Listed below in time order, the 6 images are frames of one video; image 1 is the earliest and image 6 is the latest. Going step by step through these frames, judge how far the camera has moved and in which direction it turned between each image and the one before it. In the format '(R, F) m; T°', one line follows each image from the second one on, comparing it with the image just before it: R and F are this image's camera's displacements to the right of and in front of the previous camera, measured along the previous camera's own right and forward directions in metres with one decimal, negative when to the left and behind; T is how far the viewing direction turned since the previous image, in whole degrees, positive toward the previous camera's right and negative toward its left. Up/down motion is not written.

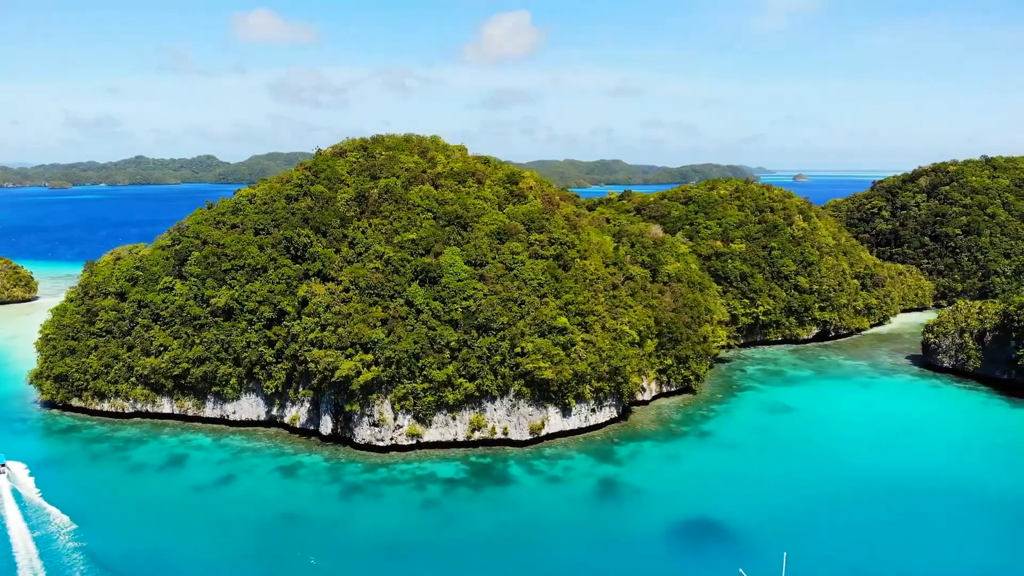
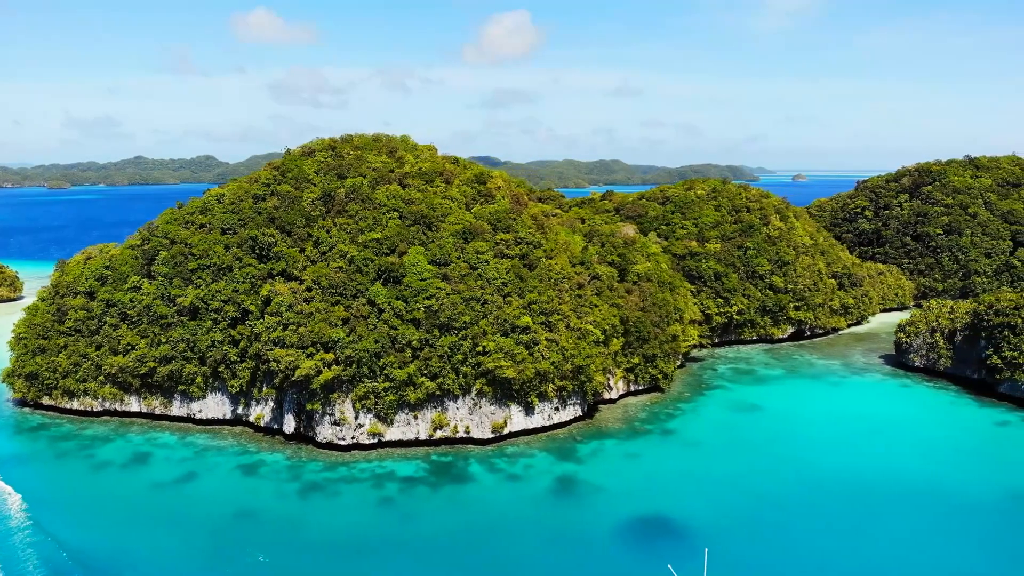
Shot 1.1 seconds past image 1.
(+2.1, -0.1) m; 0°
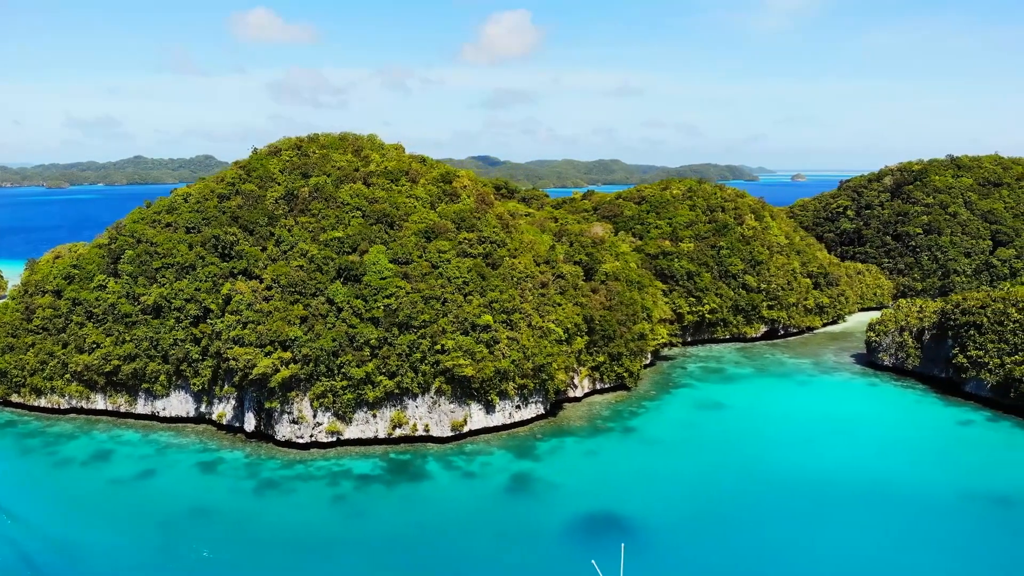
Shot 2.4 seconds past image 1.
(+2.3, -0.1) m; 0°
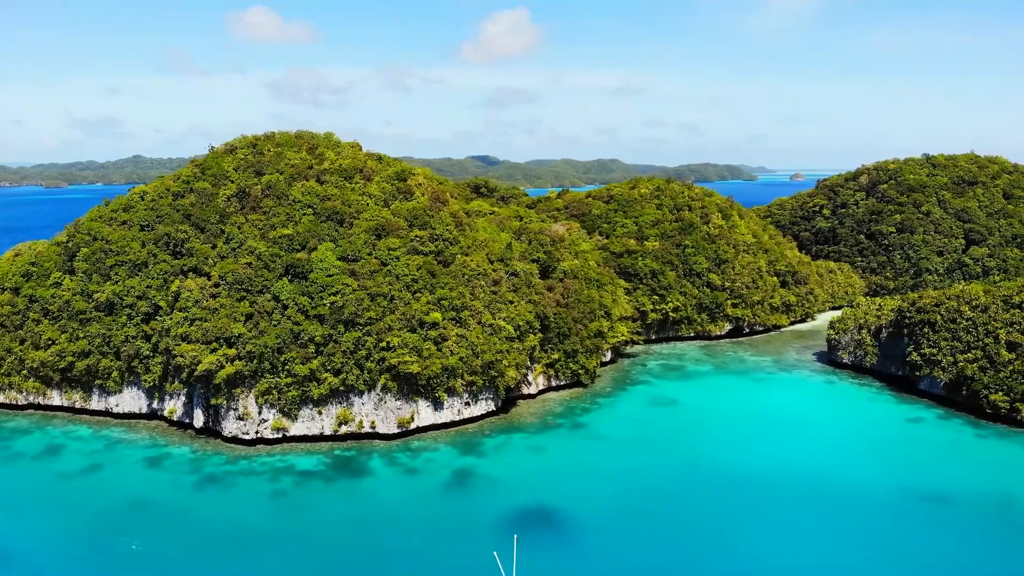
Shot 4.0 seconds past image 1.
(+3.0, -0.2) m; 0°
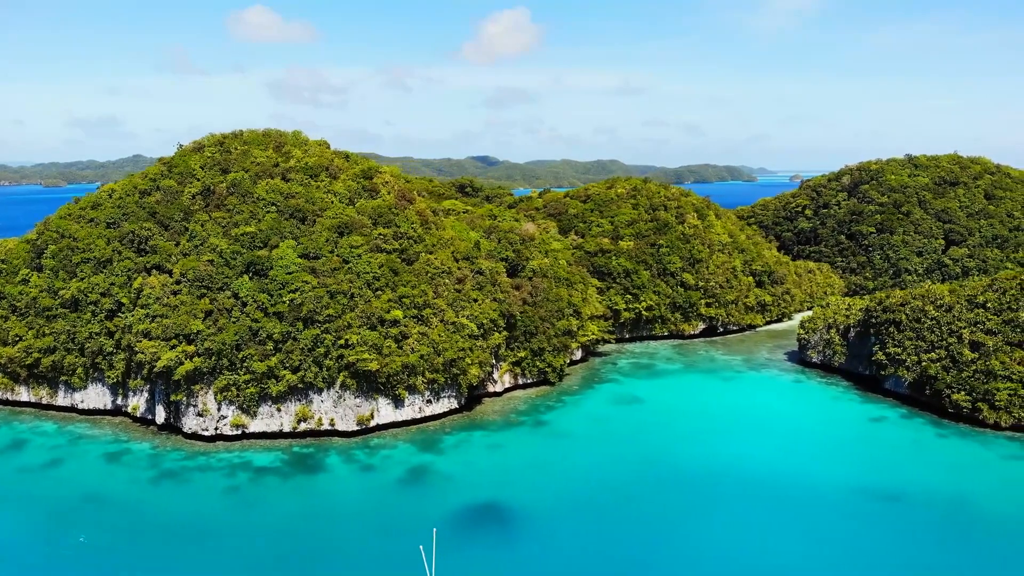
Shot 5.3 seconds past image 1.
(+2.3, -0.1) m; 0°
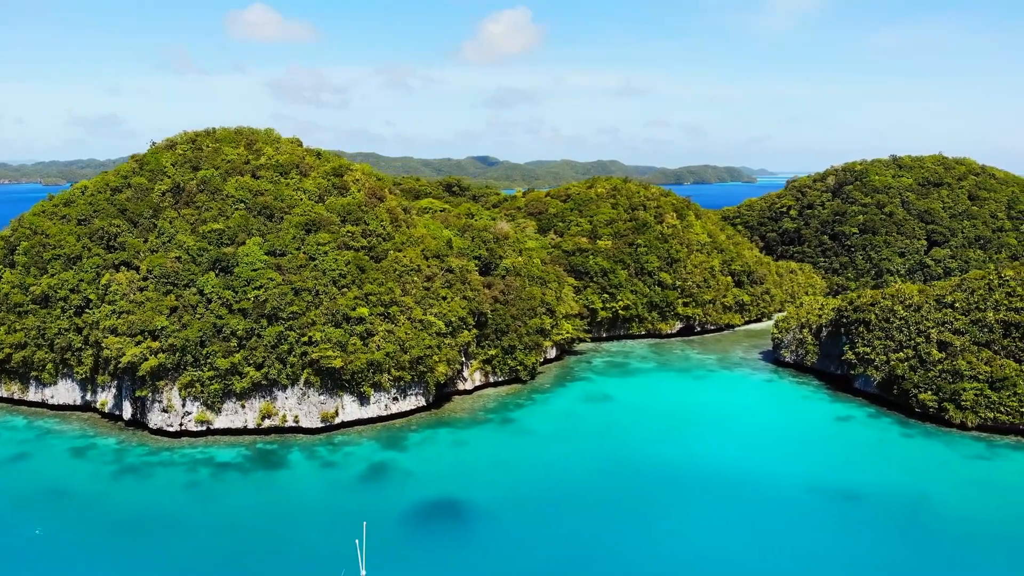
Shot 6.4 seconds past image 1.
(+2.0, -0.1) m; 0°
